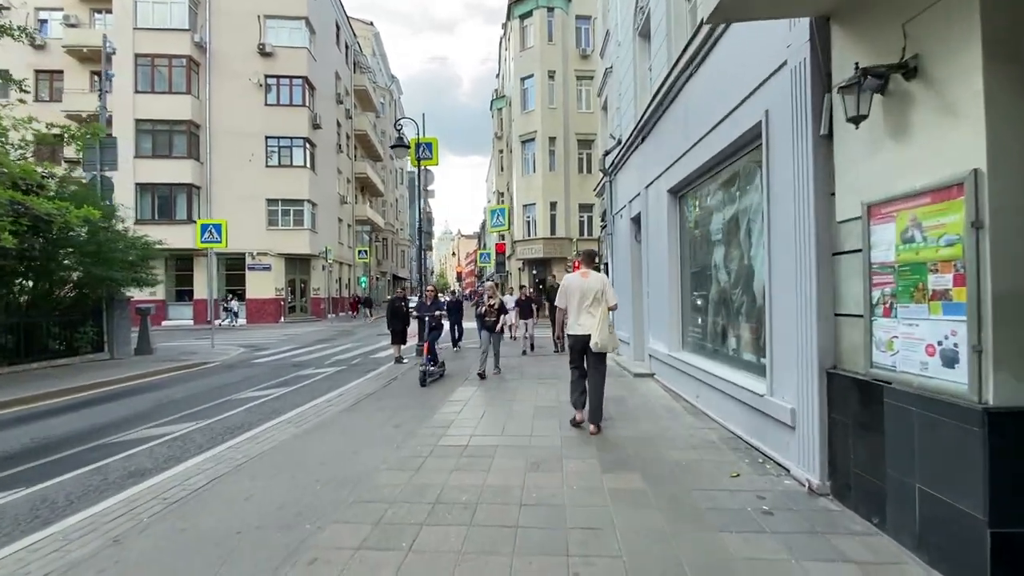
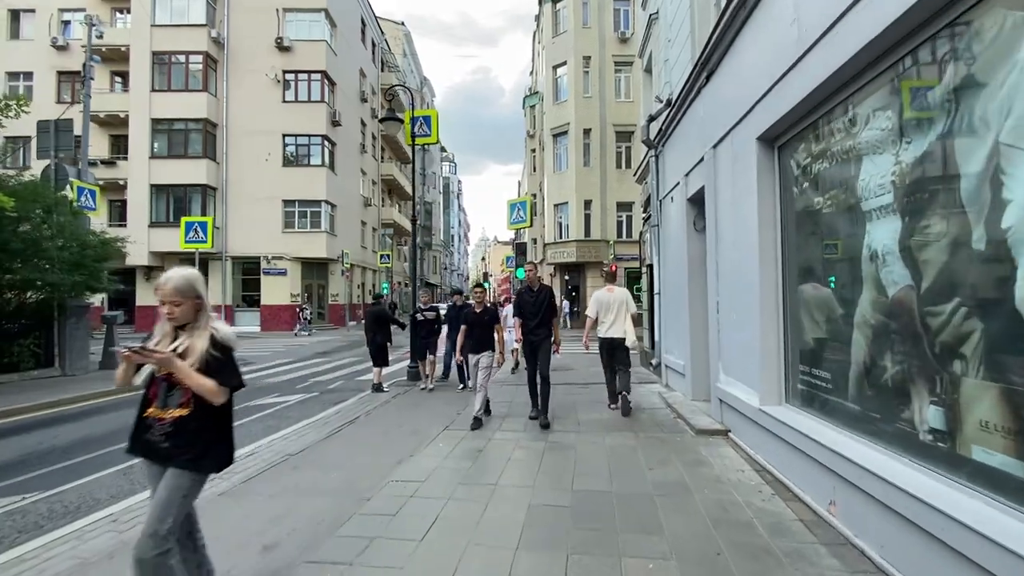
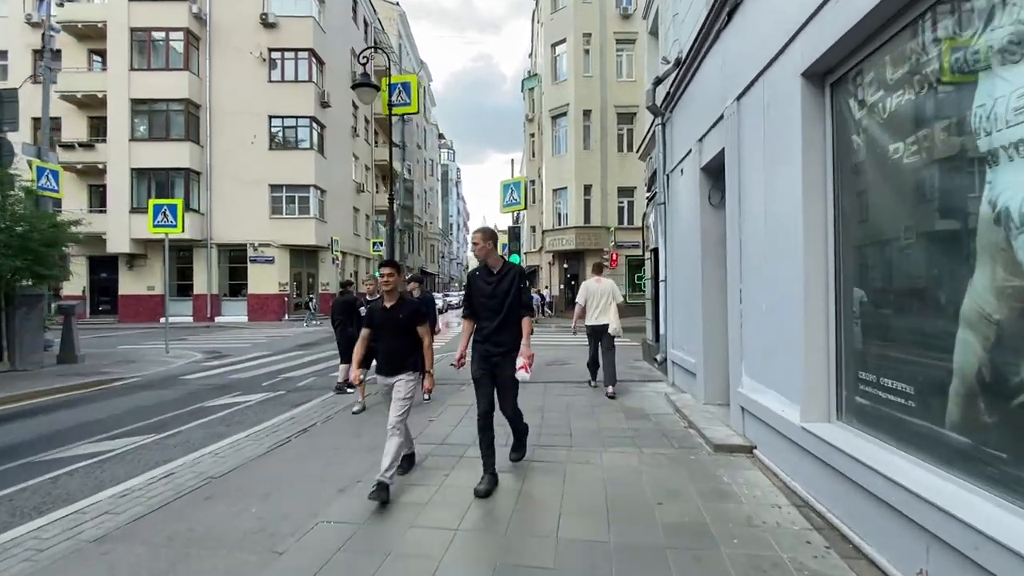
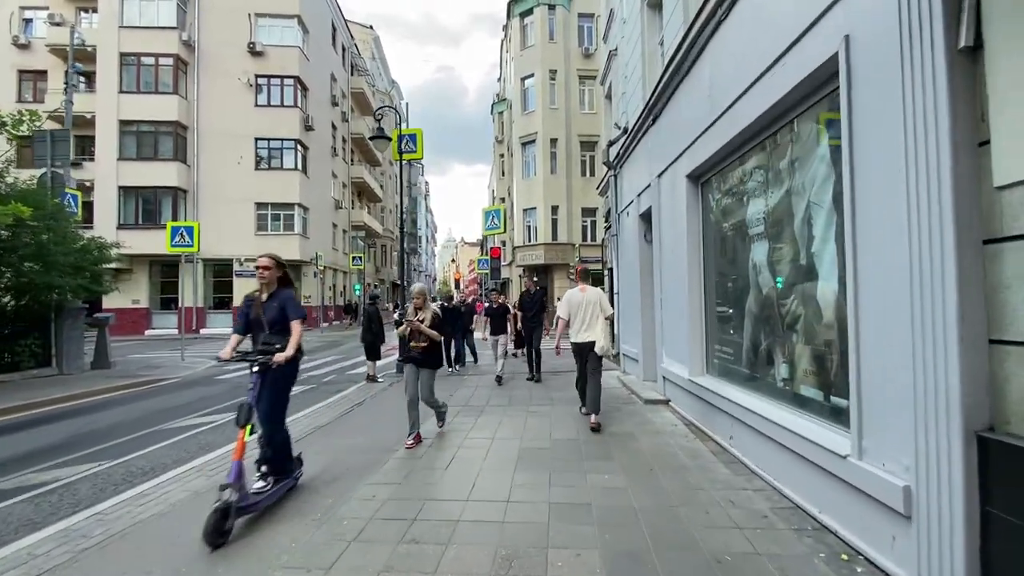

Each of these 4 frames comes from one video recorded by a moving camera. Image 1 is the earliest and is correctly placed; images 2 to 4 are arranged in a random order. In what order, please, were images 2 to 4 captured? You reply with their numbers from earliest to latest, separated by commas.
4, 2, 3
